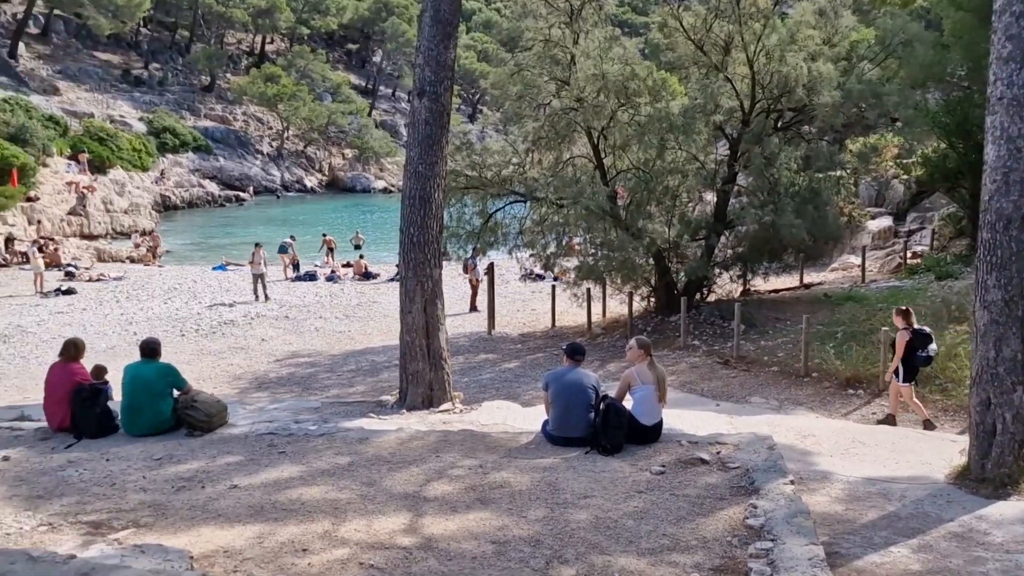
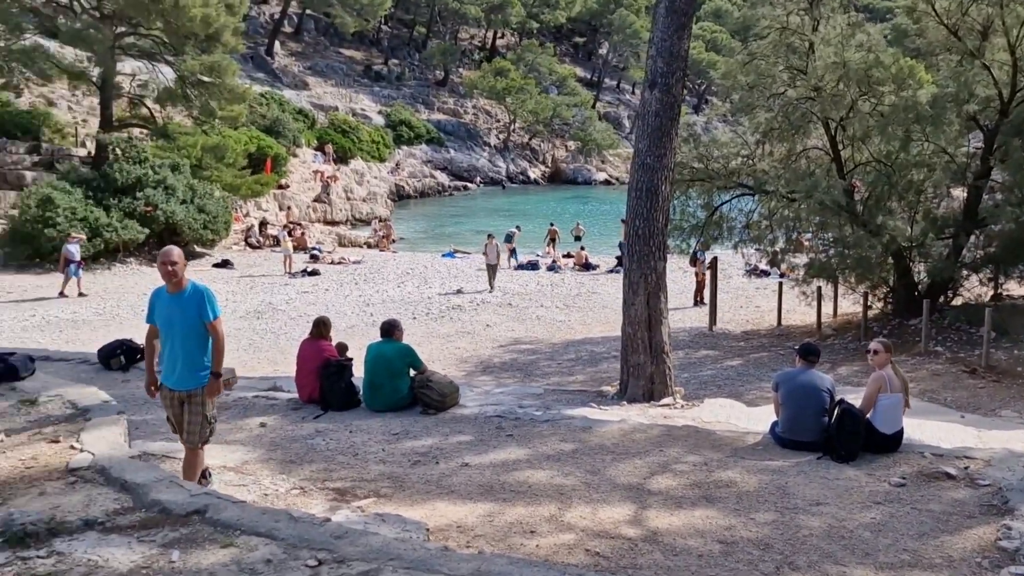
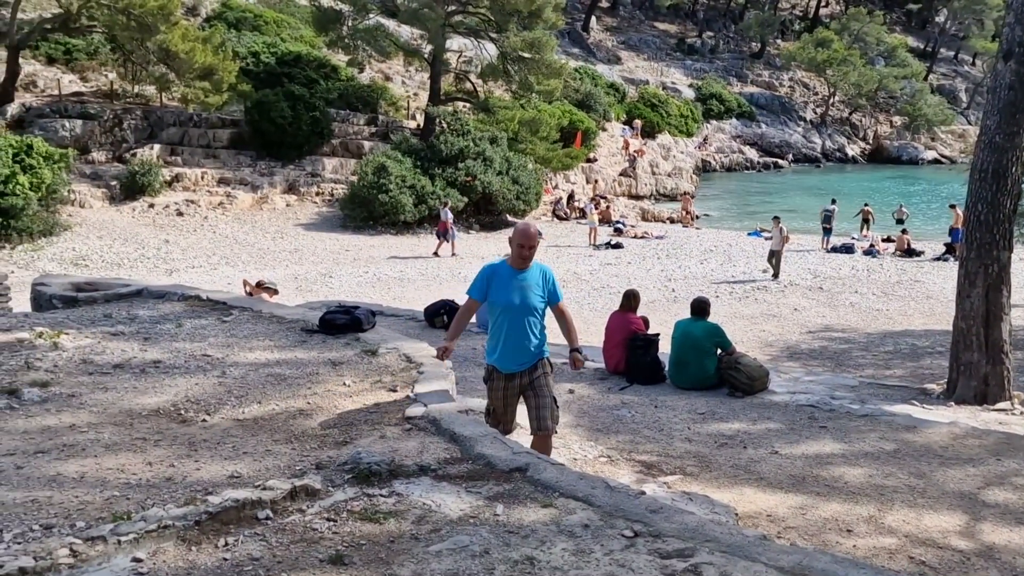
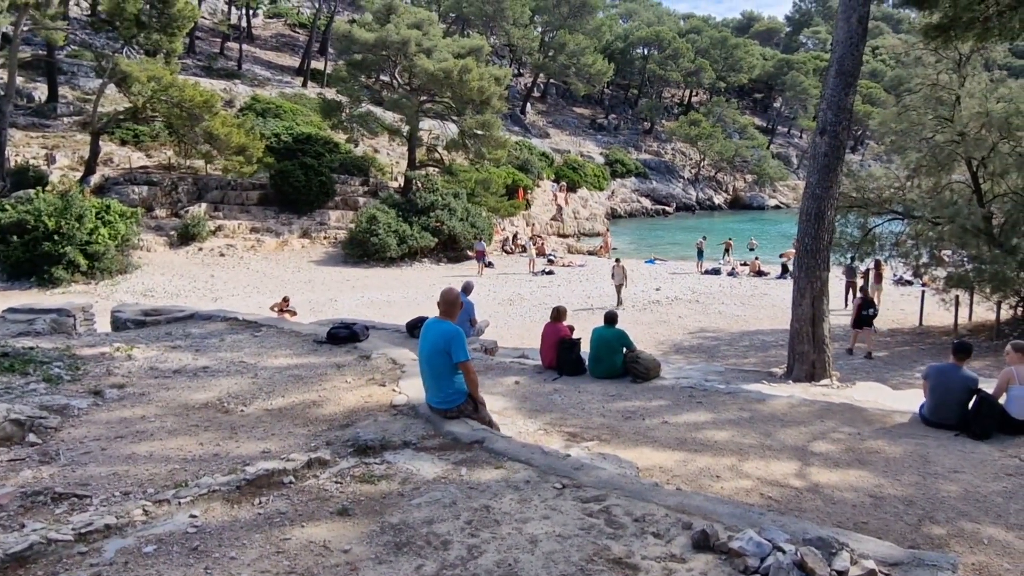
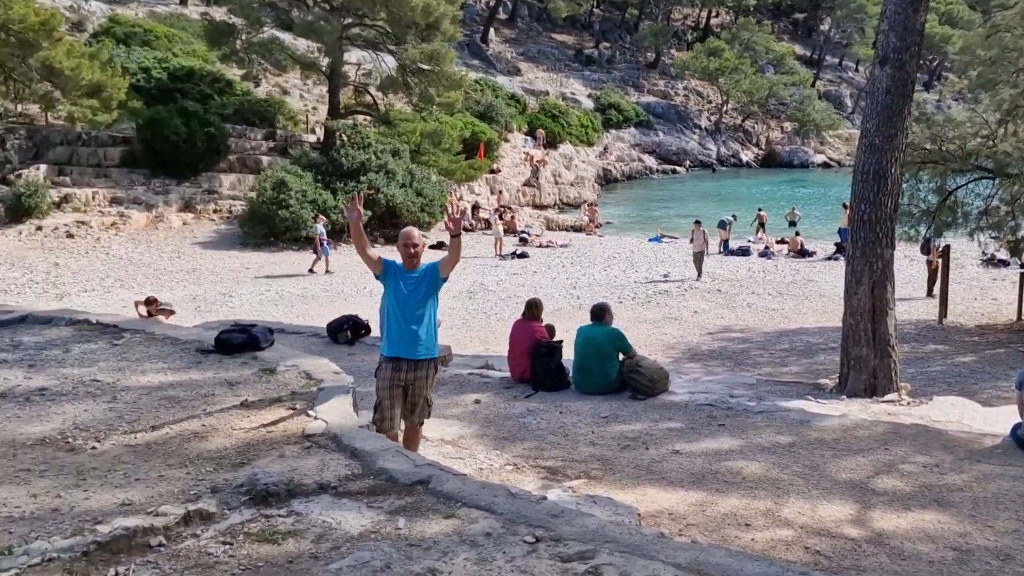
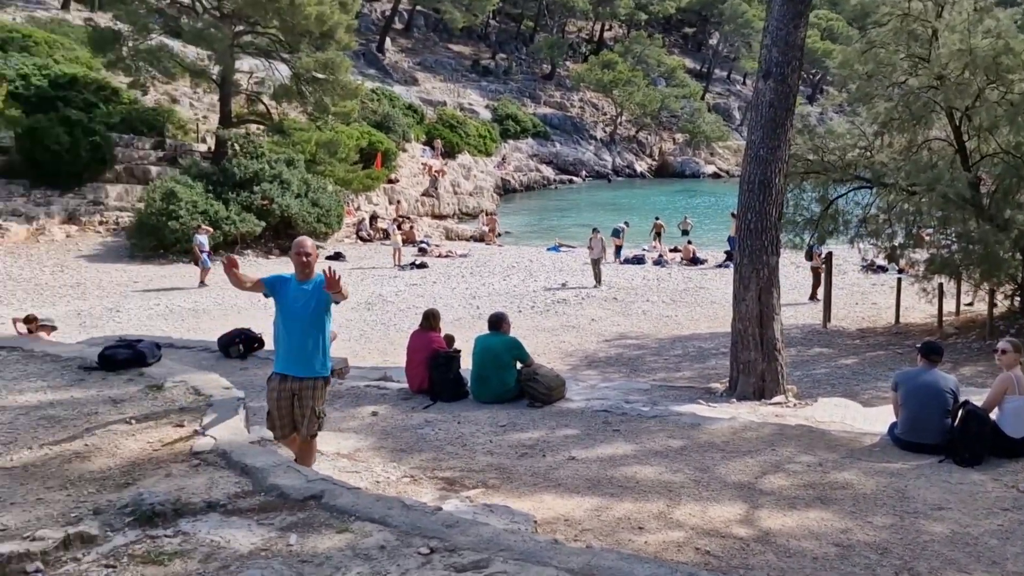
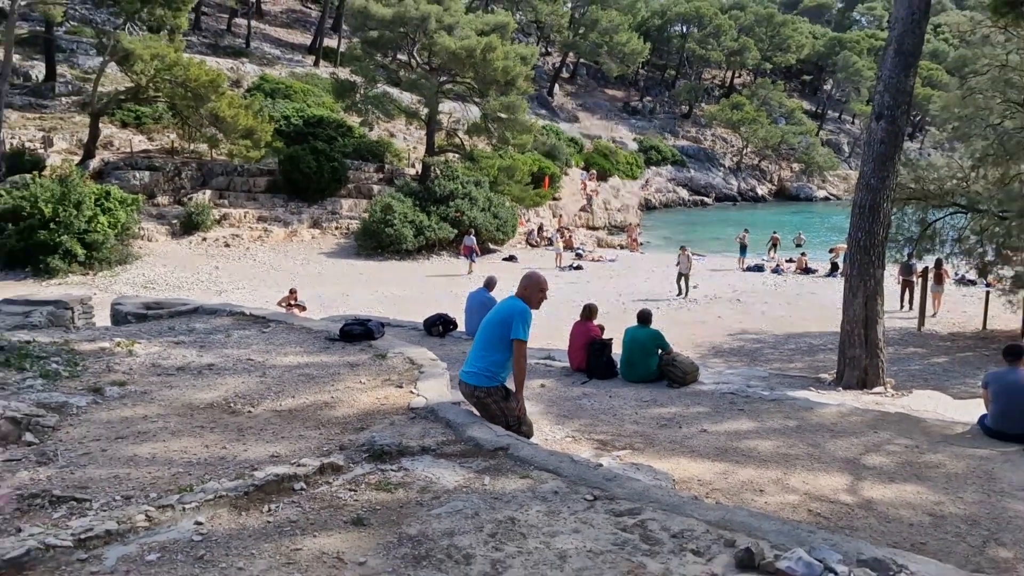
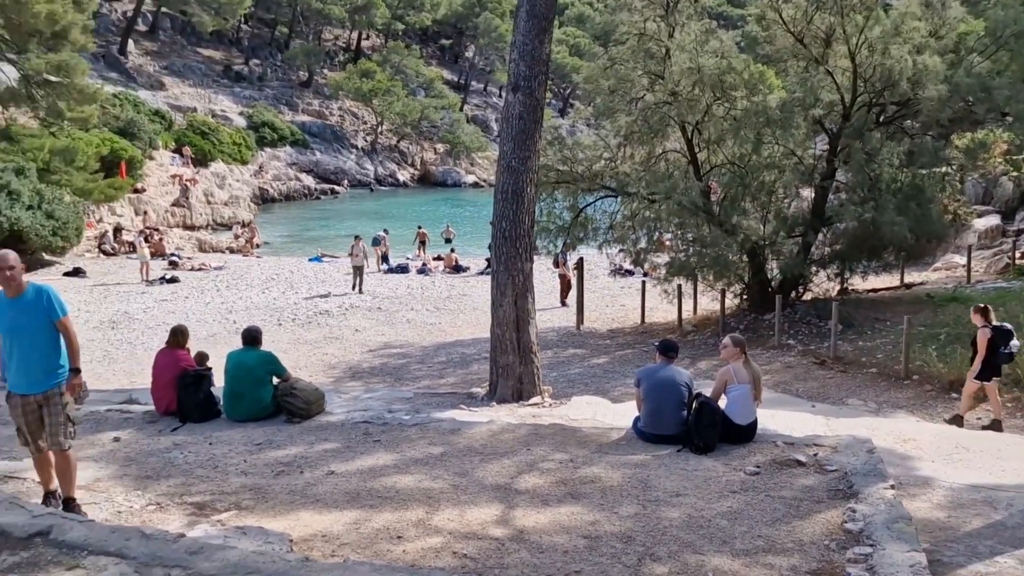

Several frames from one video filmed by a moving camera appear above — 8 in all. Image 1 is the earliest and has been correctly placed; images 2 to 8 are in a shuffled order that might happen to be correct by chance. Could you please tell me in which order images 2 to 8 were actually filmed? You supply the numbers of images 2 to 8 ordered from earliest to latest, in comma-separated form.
8, 2, 6, 5, 3, 7, 4
